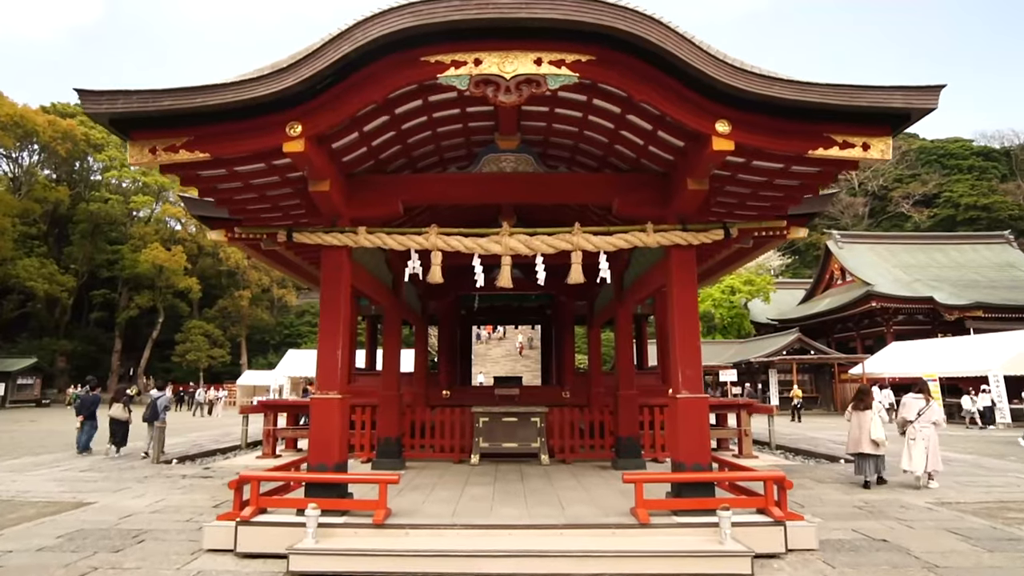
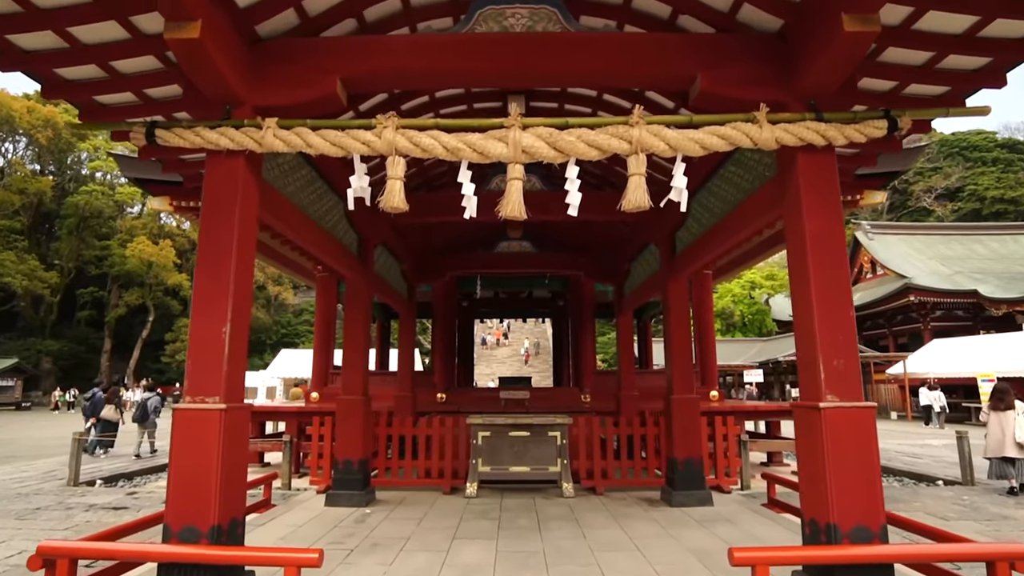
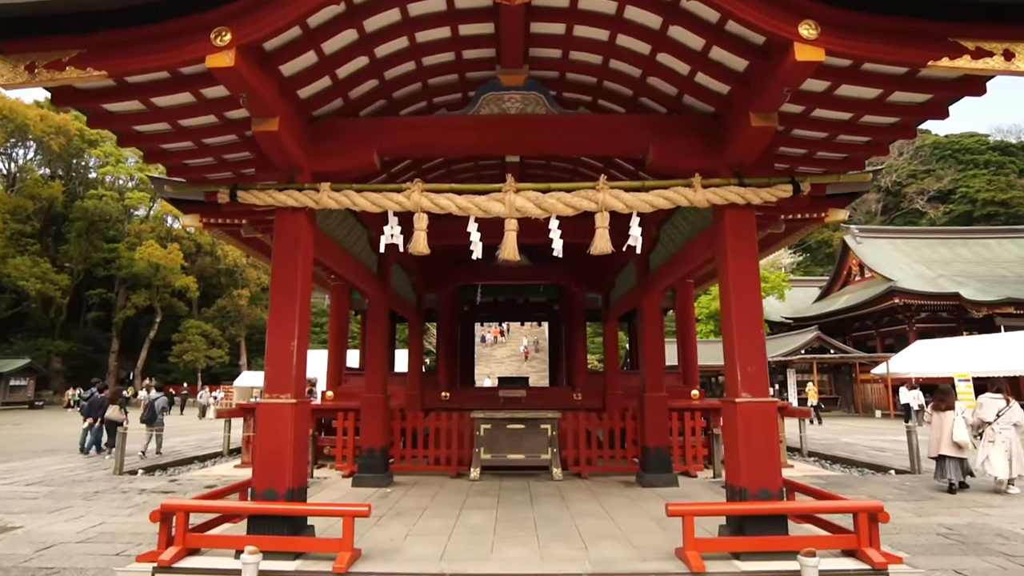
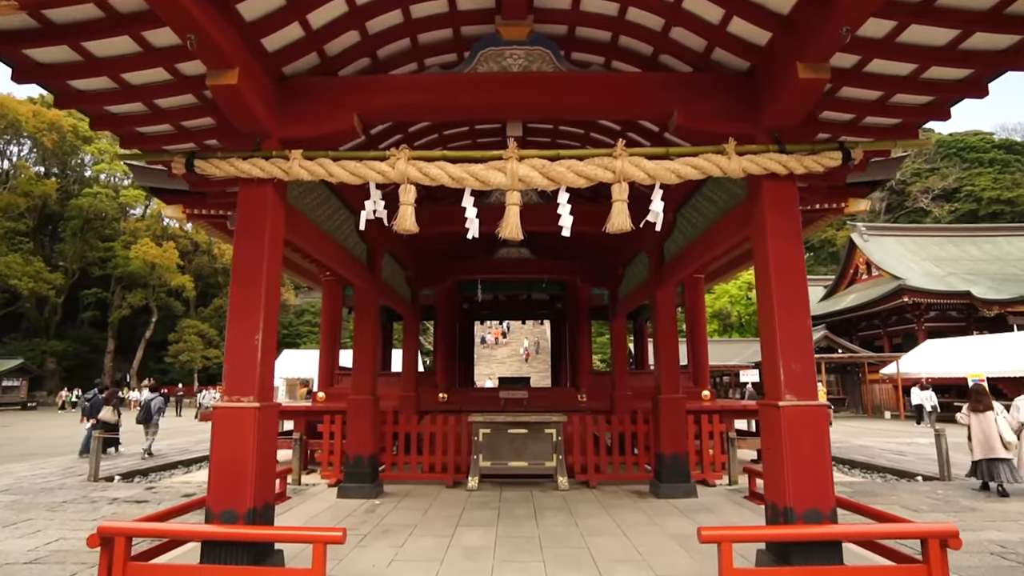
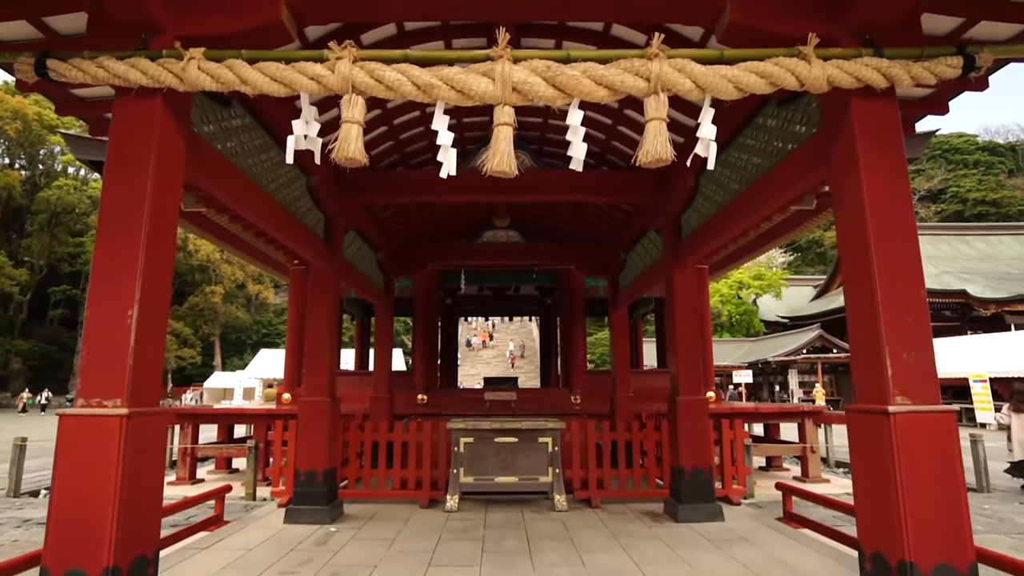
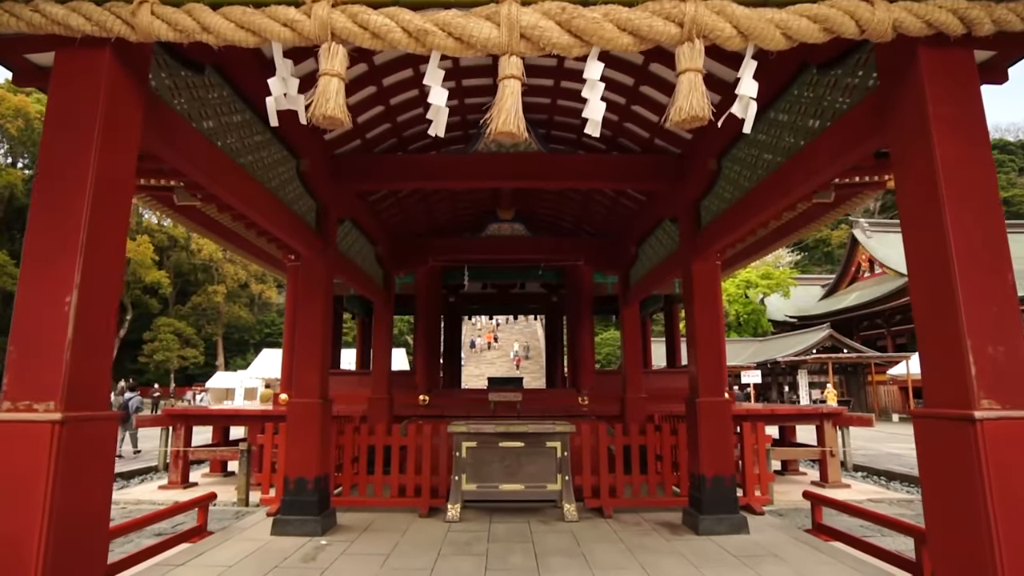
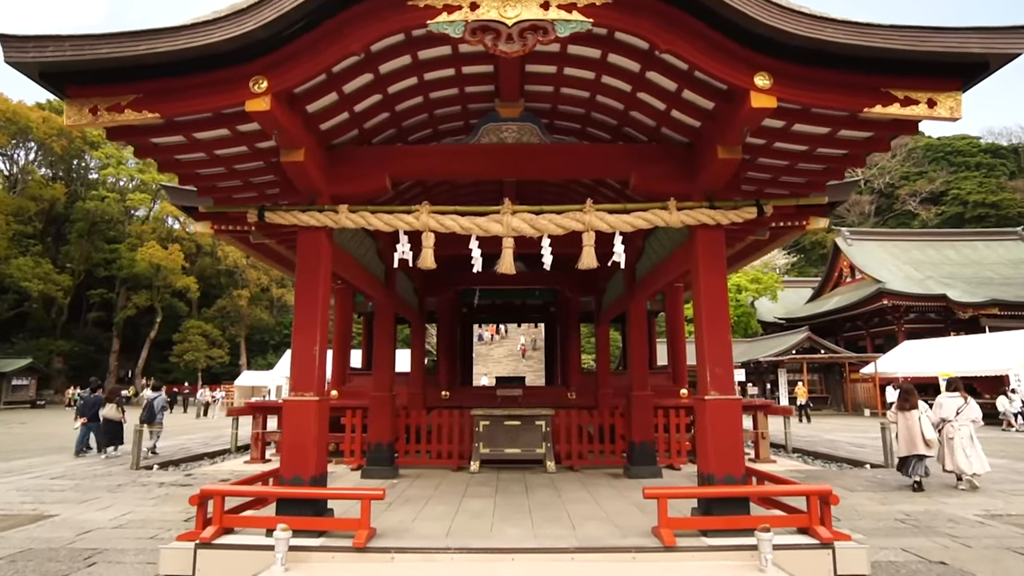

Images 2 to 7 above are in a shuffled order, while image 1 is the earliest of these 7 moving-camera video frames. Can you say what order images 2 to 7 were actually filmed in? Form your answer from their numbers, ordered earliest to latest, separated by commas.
7, 3, 4, 2, 5, 6
